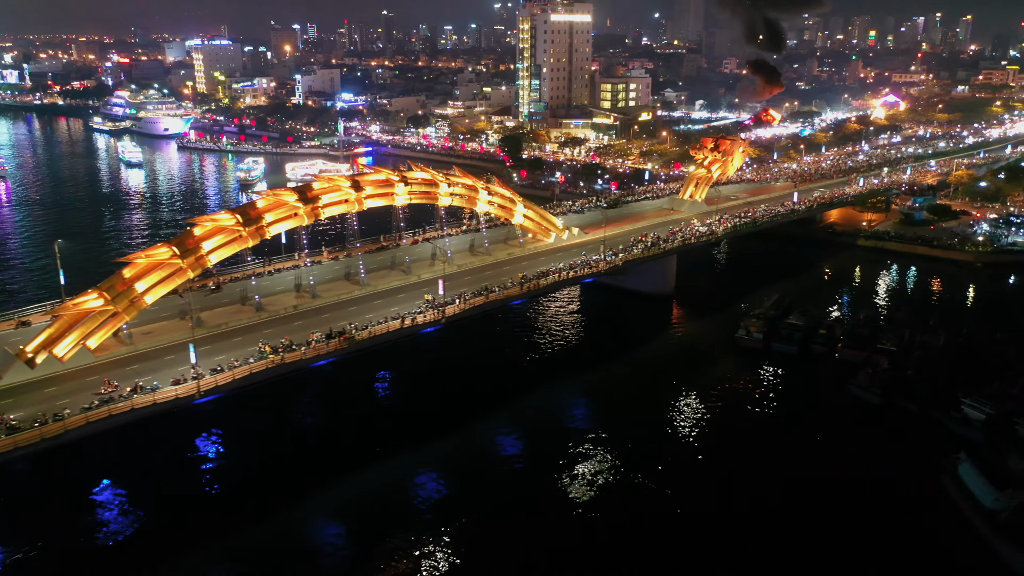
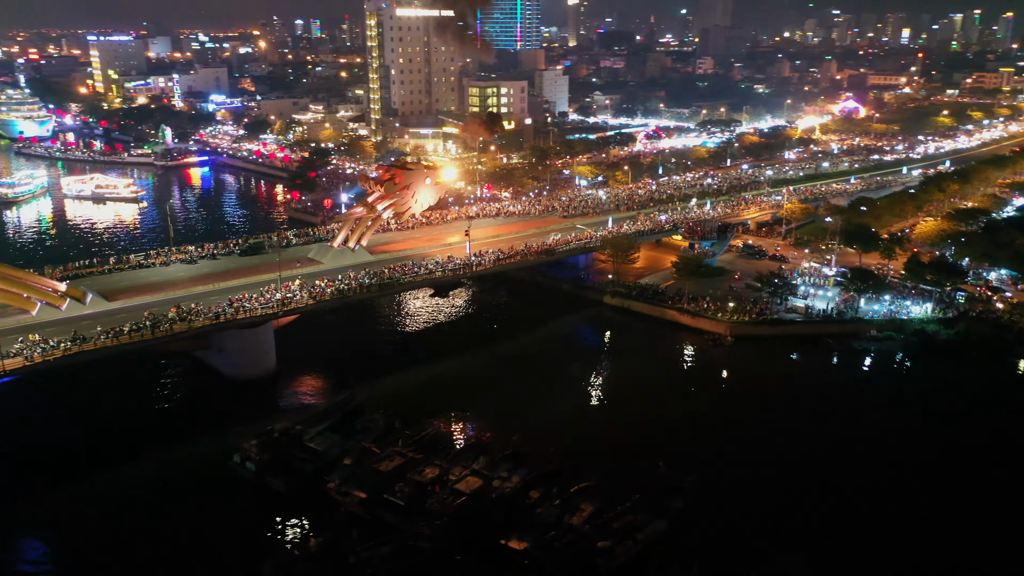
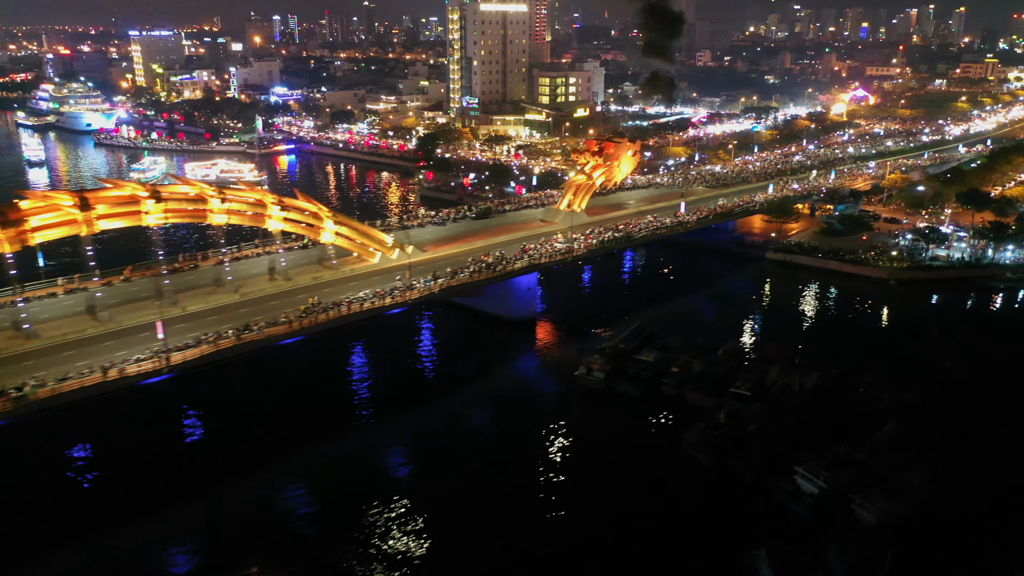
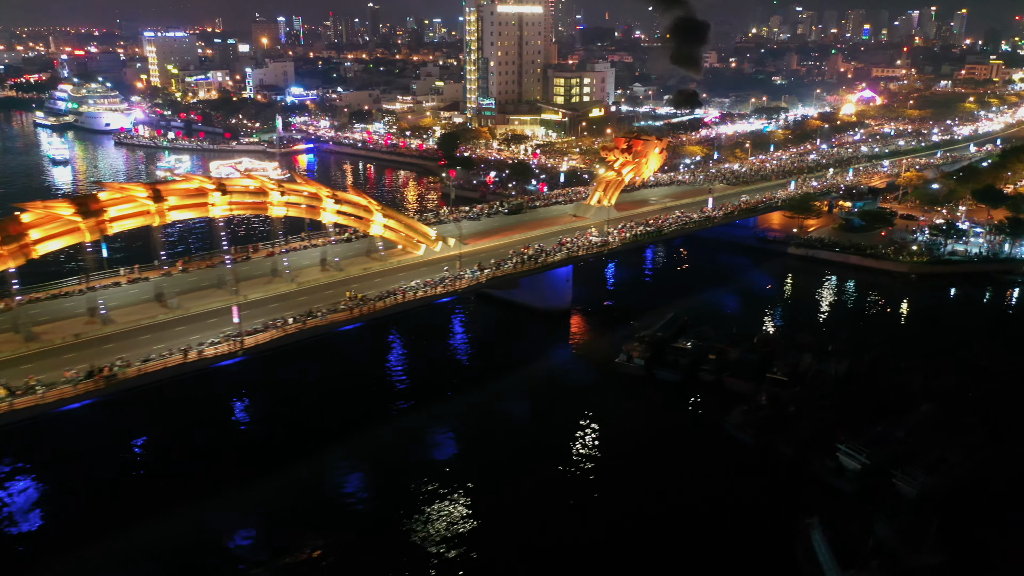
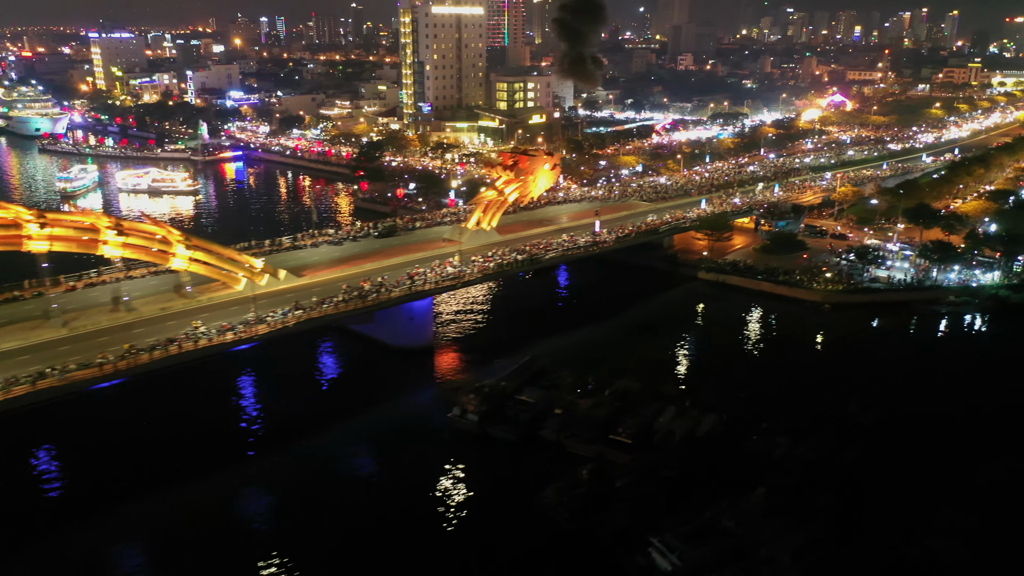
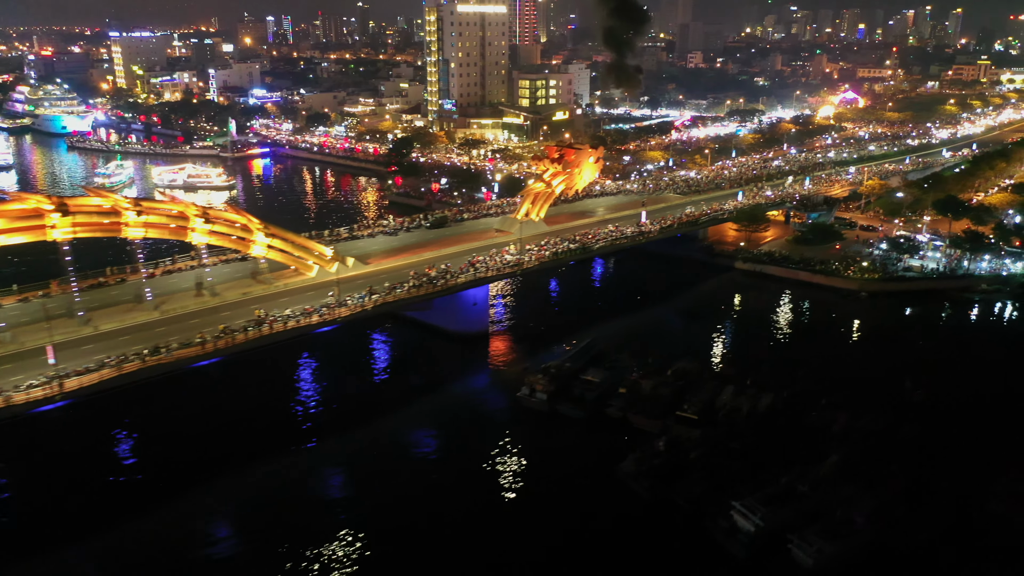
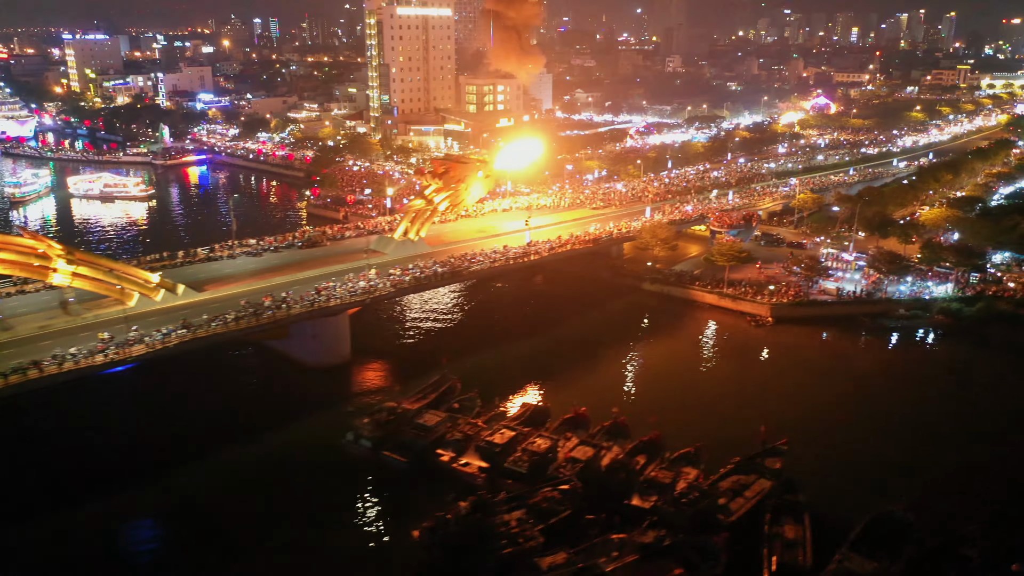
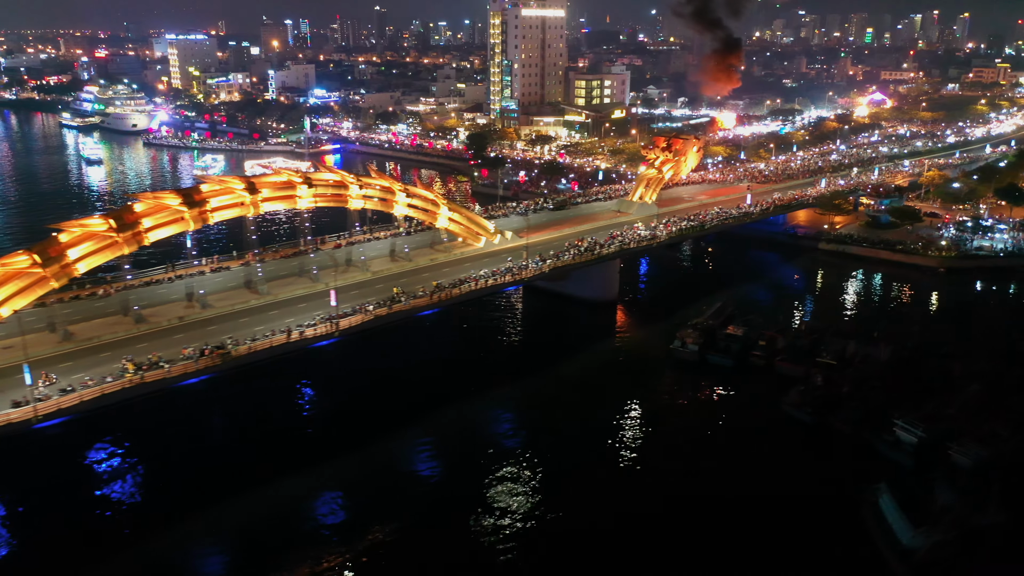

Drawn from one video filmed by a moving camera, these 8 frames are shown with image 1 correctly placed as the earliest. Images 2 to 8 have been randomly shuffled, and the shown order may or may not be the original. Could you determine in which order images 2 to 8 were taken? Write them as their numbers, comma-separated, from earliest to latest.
8, 4, 3, 6, 5, 7, 2
